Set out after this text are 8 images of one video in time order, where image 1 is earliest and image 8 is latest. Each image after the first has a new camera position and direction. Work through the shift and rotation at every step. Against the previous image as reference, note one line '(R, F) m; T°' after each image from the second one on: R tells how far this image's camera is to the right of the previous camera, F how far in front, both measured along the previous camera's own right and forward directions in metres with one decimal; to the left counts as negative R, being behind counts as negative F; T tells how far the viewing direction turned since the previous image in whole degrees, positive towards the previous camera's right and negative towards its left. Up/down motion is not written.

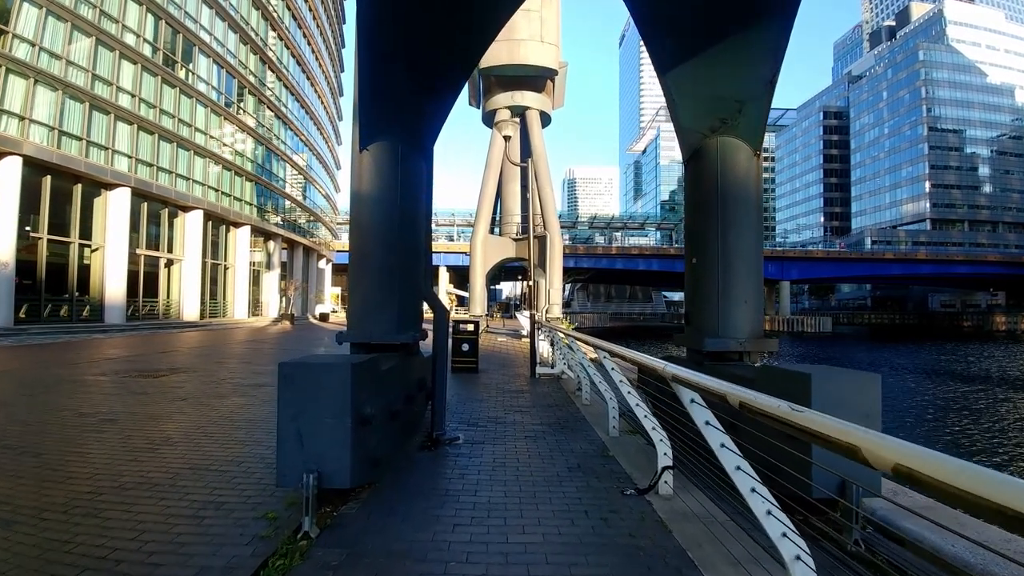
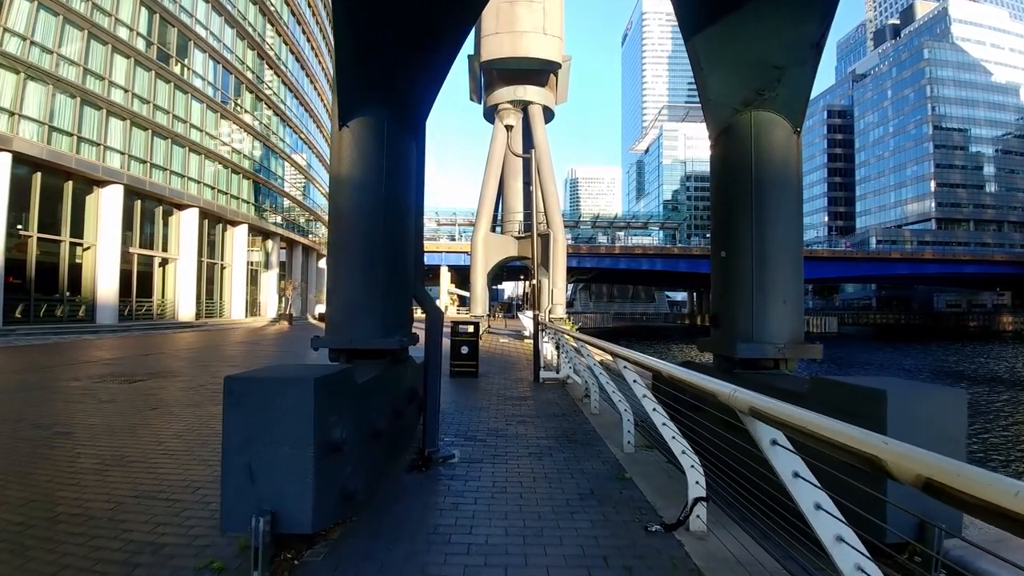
(0.0, +0.8) m; 0°
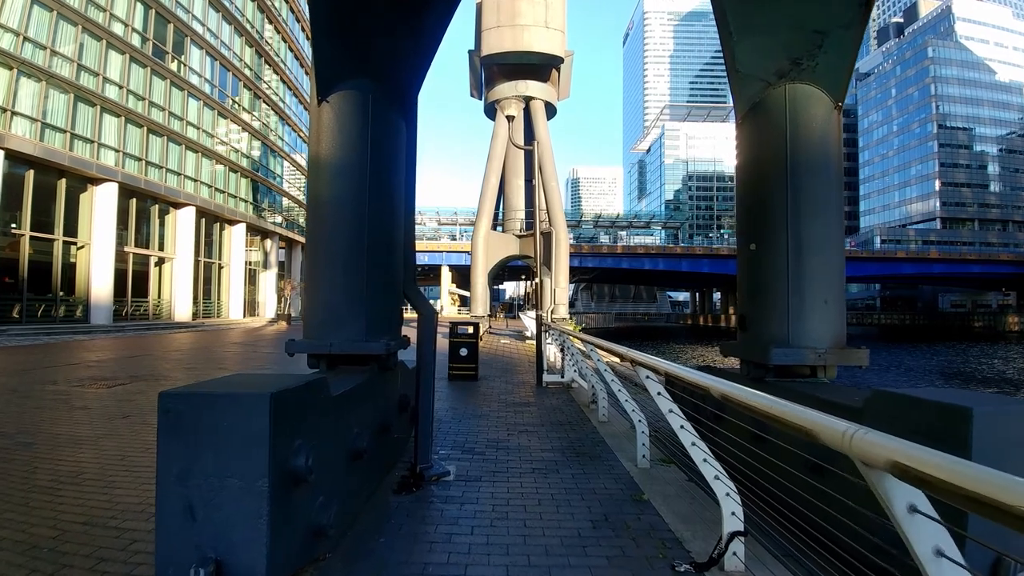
(0.0, +0.6) m; 0°
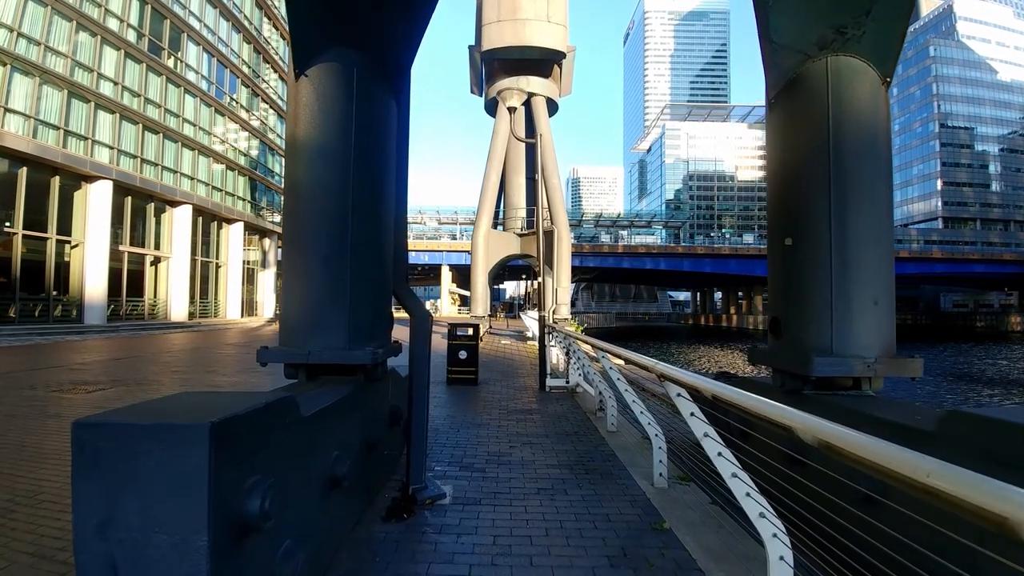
(0.0, +0.5) m; 0°
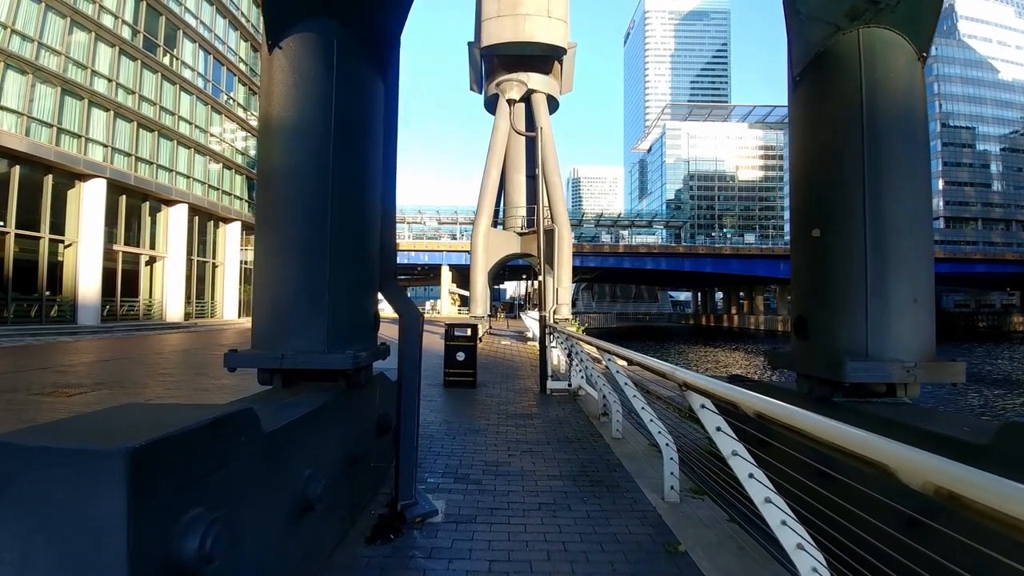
(0.0, +0.4) m; 0°
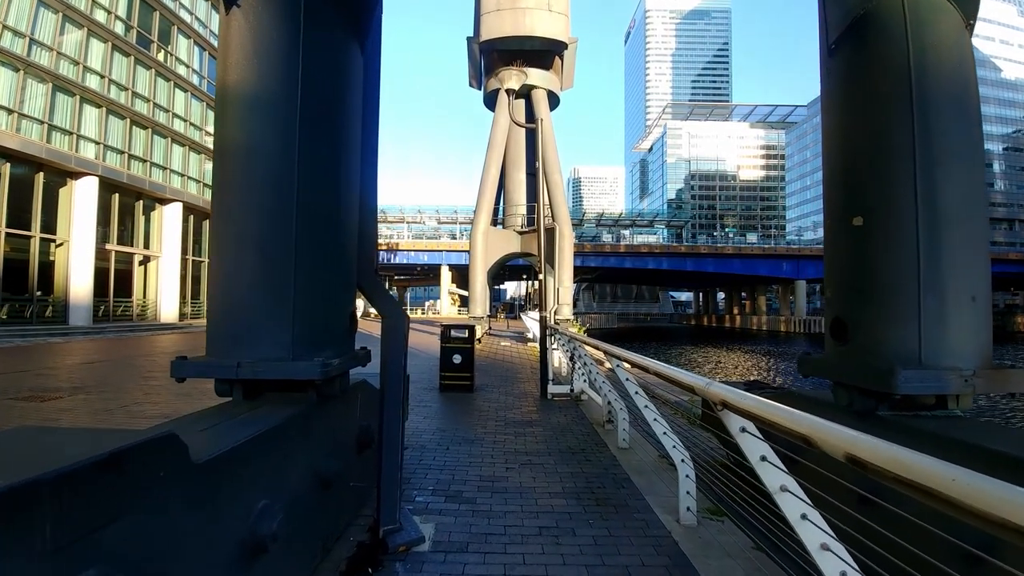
(0.0, +0.5) m; 0°
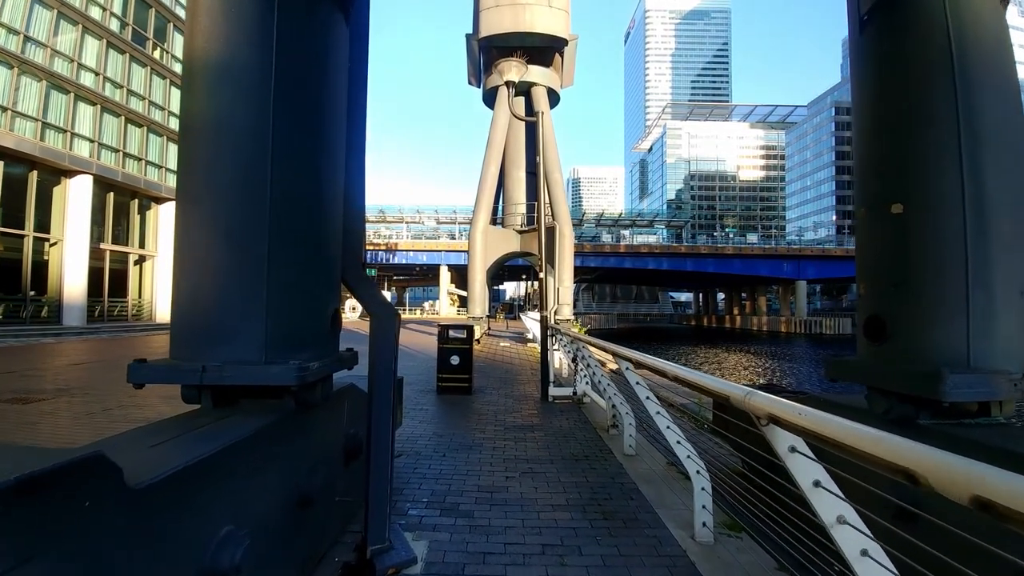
(0.0, +0.3) m; 0°
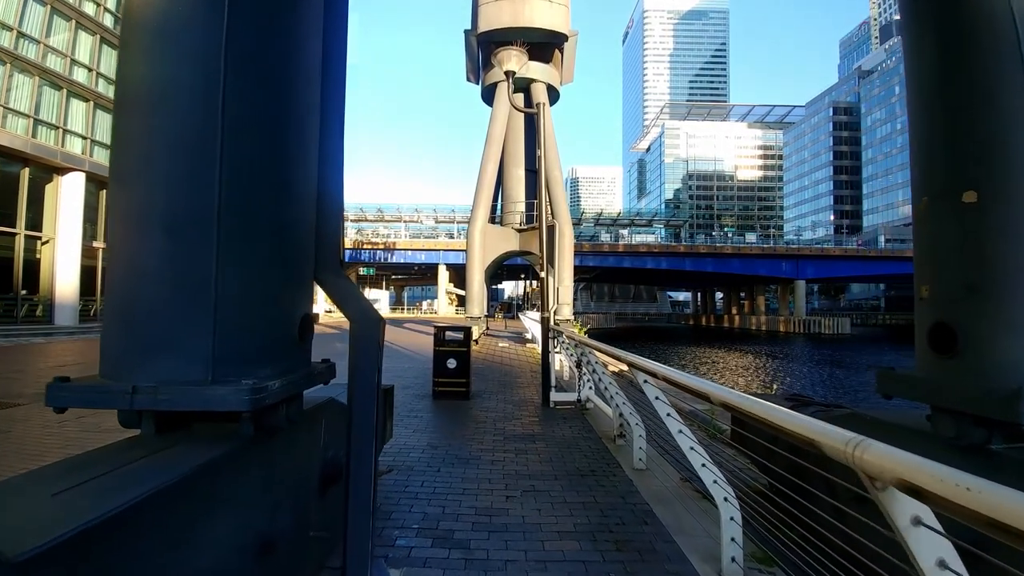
(0.0, +0.5) m; 0°
